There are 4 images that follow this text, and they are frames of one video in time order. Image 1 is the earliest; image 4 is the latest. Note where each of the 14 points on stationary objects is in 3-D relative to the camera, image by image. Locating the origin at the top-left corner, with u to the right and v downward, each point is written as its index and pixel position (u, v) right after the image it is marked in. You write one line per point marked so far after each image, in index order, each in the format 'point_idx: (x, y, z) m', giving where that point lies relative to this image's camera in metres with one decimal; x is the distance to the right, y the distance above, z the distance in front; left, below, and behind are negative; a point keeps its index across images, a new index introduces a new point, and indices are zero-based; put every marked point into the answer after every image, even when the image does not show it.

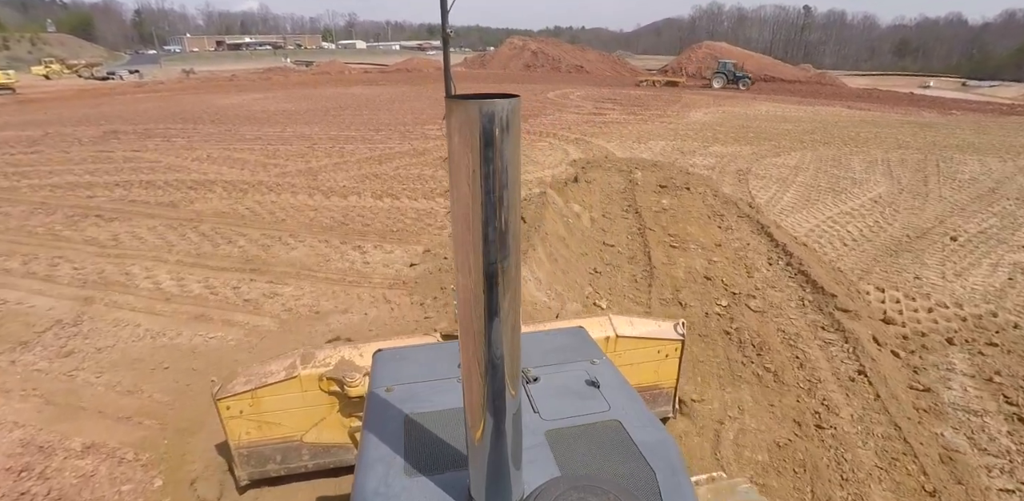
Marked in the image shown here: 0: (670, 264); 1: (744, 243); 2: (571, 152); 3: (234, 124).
0: (+1.7, -0.2, +5.4) m
1: (+2.8, +0.1, +6.1) m
2: (+1.4, +2.3, +12.0) m
3: (-8.1, +3.7, +14.5) m
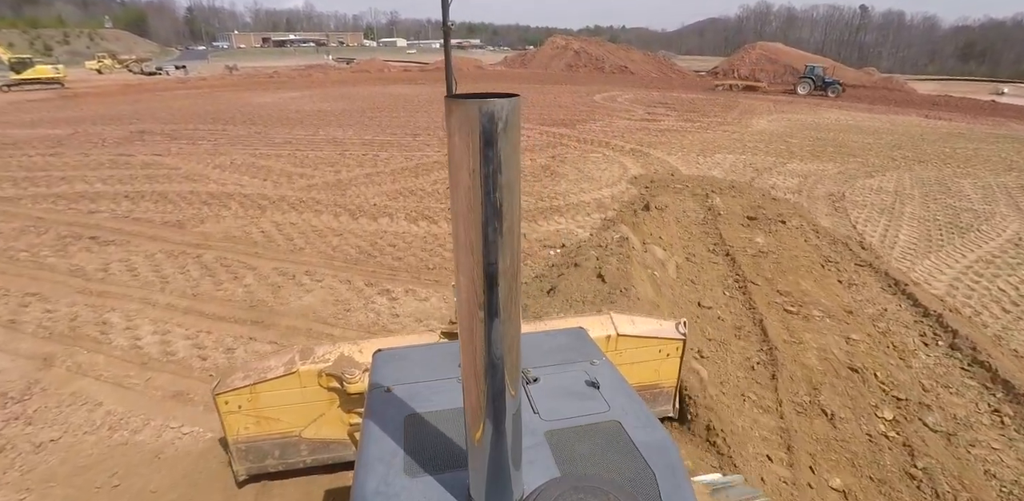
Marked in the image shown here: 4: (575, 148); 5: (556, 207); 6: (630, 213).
0: (+2.3, -0.7, +4.0) m
1: (+3.5, -0.6, +4.7) m
2: (+2.5, +1.8, +10.6) m
3: (-6.8, +3.4, +13.7) m
4: (+1.6, +2.6, +12.6) m
5: (+0.7, +0.7, +8.0) m
6: (+1.7, +0.5, +7.1) m
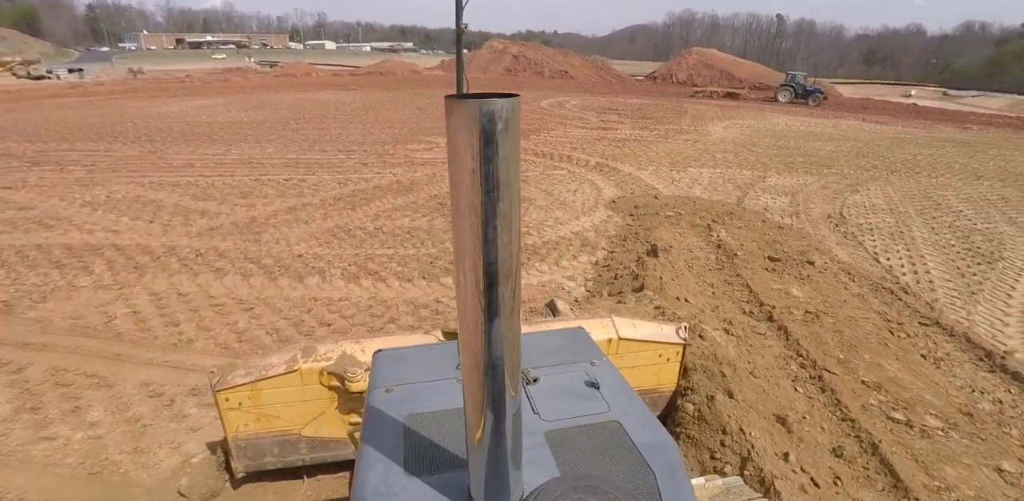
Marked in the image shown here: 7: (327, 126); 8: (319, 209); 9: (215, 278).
0: (+2.4, -1.3, +2.7) m
1: (+3.5, -1.1, +3.5) m
2: (+1.7, +1.2, +9.3) m
3: (-8.0, +2.4, +11.3) m
4: (+0.5, +1.9, +11.2) m
5: (+0.3, 0.0, +6.5) m
6: (+1.4, -0.1, +5.7) m
7: (-5.3, +3.6, +14.3) m
8: (-2.9, +0.6, +7.5) m
9: (-3.2, -0.3, +5.2) m
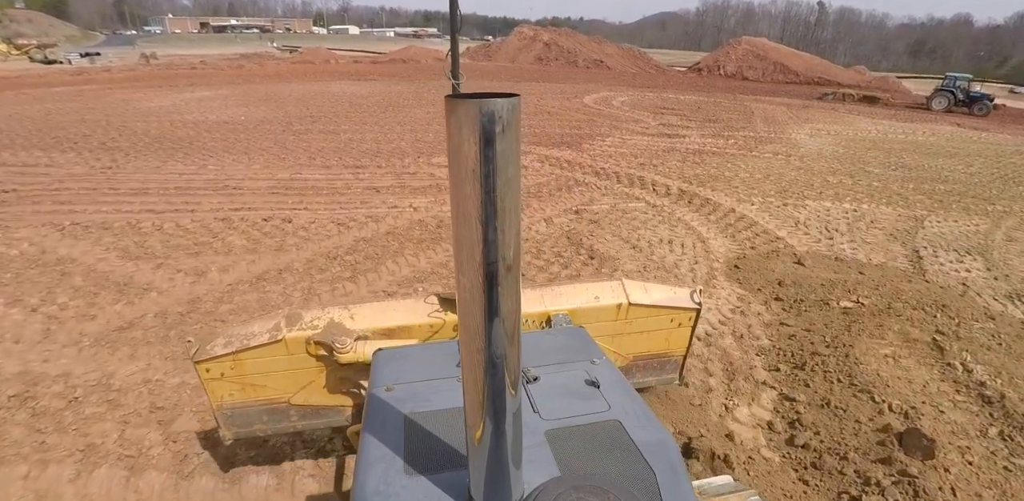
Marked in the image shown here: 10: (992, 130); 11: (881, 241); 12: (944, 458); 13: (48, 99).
0: (+2.9, -2.5, +0.1) m
1: (+4.1, -2.2, +0.8) m
2: (+2.6, +0.2, +6.6) m
3: (-7.0, +1.7, +9.0) m
4: (+1.5, +1.0, +8.5) m
5: (+1.0, -1.0, +3.9) m
6: (+2.1, -1.2, +3.1) m
7: (-4.1, +2.9, +11.8) m
8: (-2.1, -0.3, +5.0) m
9: (-2.5, -1.3, +2.8) m
10: (+17.6, +4.4, +18.3) m
11: (+5.0, +0.1, +6.7) m
12: (+2.5, -1.2, +2.9) m
13: (-15.3, +5.1, +16.7) m
